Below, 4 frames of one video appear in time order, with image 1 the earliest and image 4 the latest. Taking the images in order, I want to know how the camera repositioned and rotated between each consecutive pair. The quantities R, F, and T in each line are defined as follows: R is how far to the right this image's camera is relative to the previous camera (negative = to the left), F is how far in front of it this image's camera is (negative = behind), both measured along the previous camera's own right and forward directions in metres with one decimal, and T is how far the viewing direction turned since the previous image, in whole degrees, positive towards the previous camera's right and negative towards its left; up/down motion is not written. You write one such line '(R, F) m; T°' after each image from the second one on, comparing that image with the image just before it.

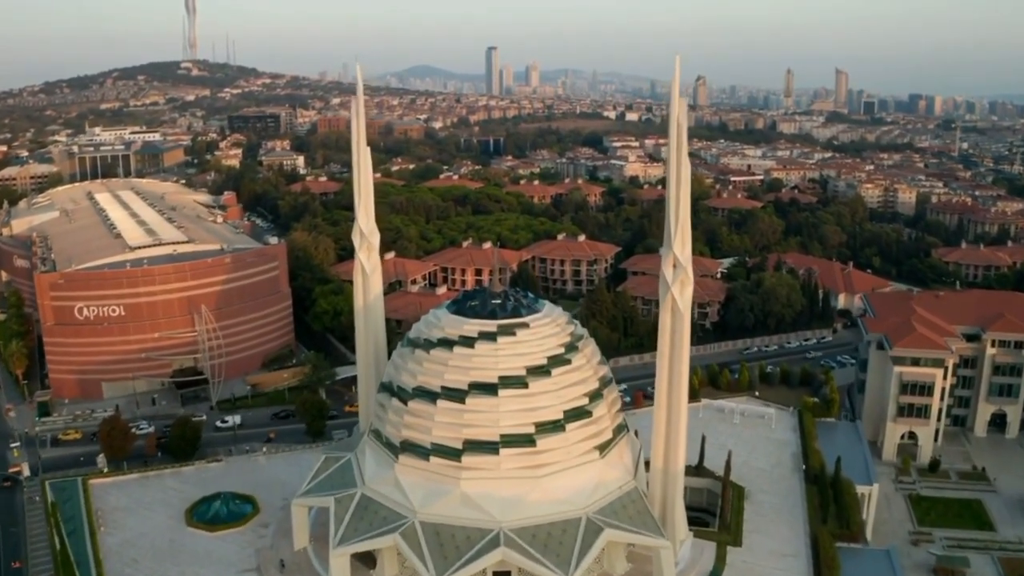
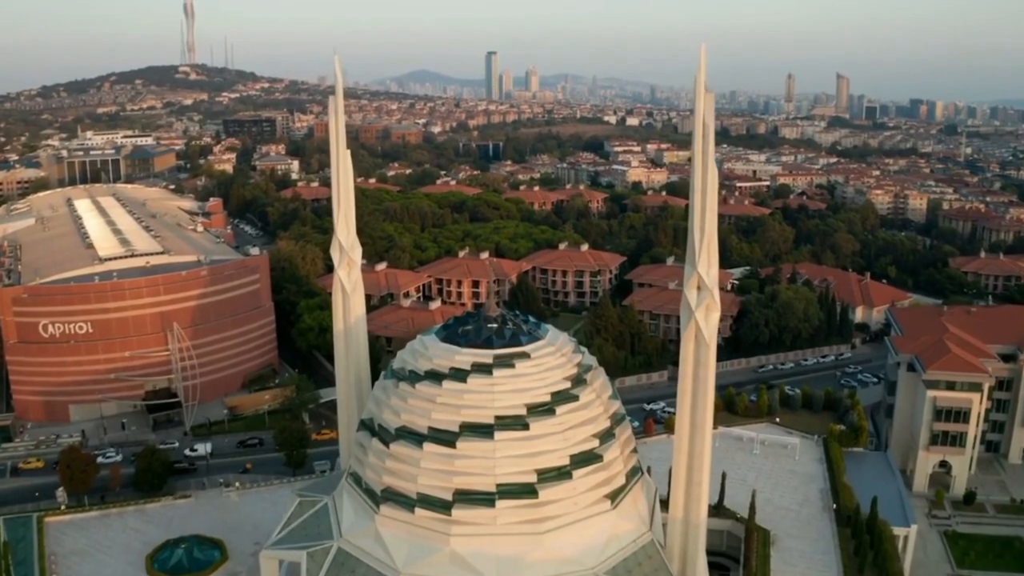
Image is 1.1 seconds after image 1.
(0.0, +2.0) m; 0°
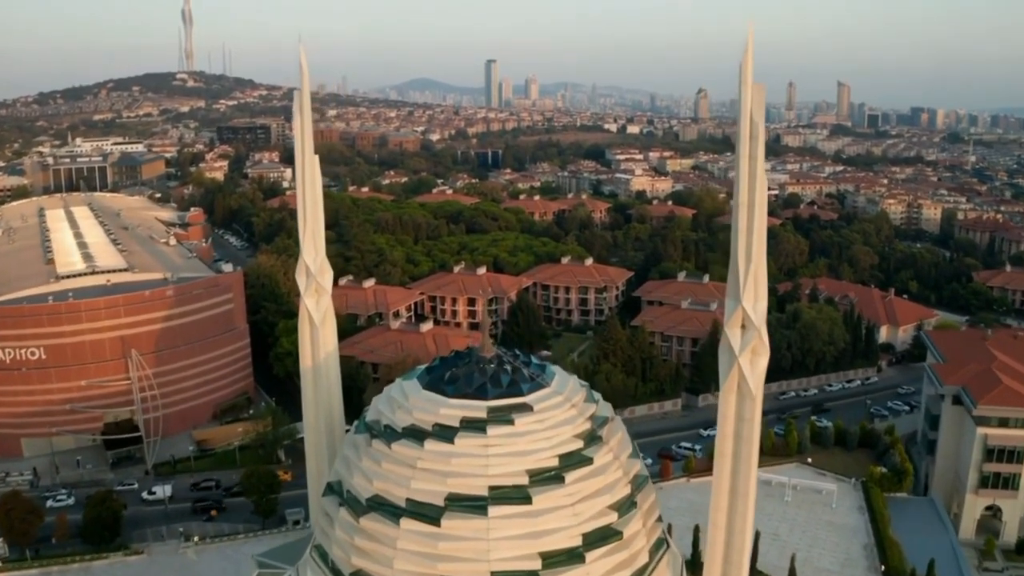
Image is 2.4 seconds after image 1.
(0.0, +2.4) m; 0°
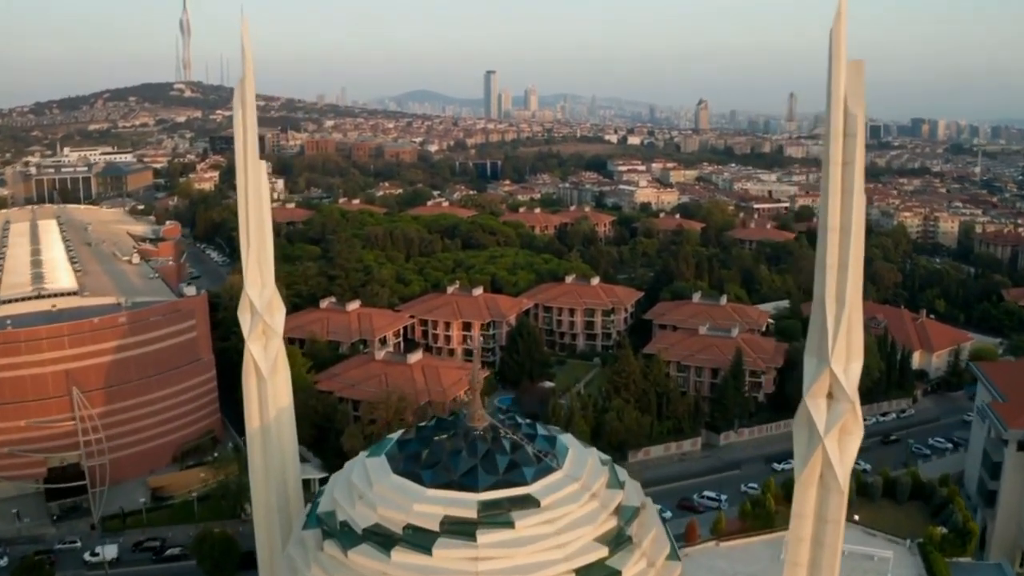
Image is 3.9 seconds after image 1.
(0.0, +2.7) m; 0°
